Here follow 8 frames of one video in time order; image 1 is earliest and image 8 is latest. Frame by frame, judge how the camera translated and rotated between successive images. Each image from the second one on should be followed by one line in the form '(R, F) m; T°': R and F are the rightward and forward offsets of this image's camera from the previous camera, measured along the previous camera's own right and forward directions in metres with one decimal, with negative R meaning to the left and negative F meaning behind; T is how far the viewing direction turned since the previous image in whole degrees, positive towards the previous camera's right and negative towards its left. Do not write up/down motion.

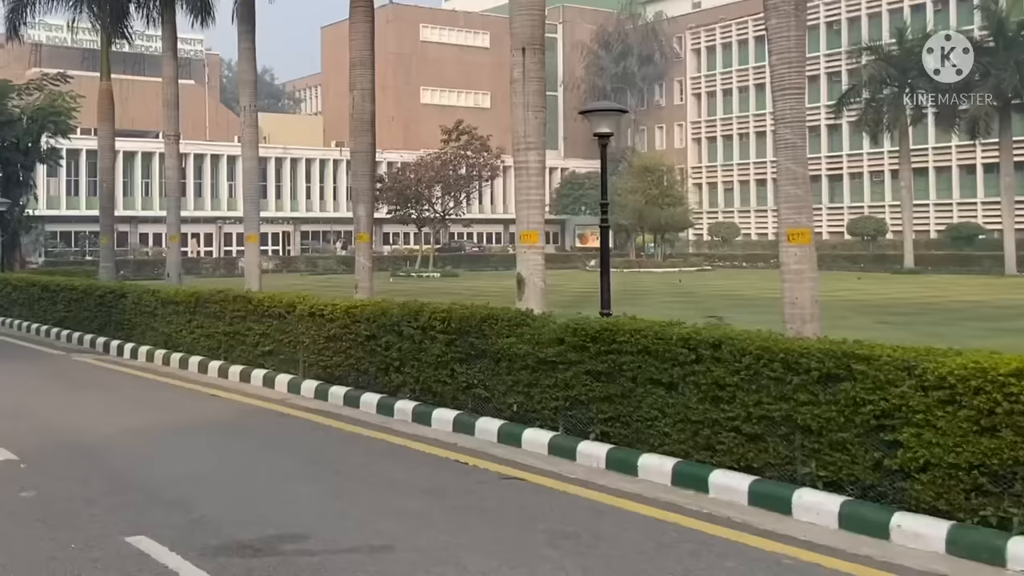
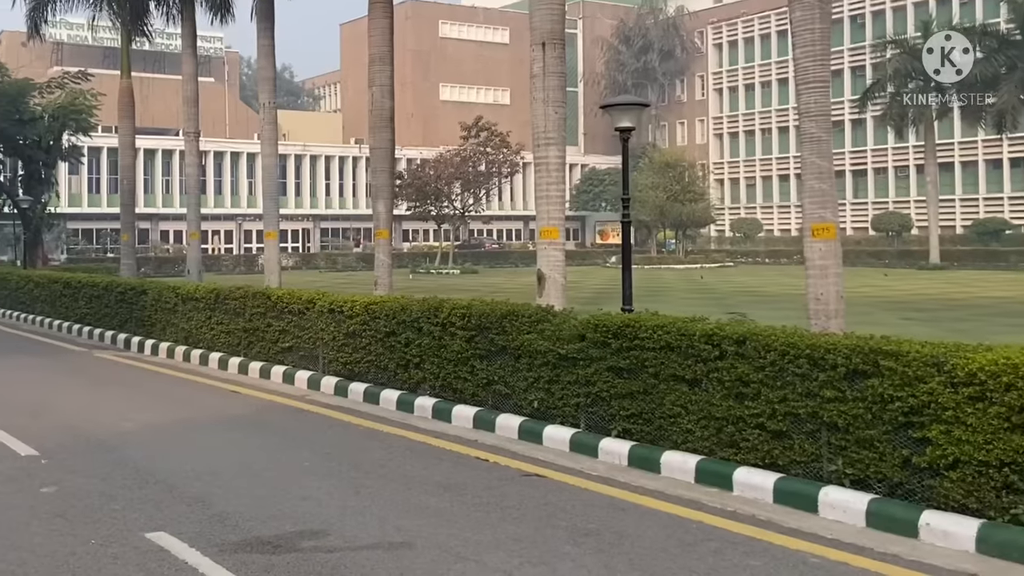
(0.0, +0.1) m; -1°
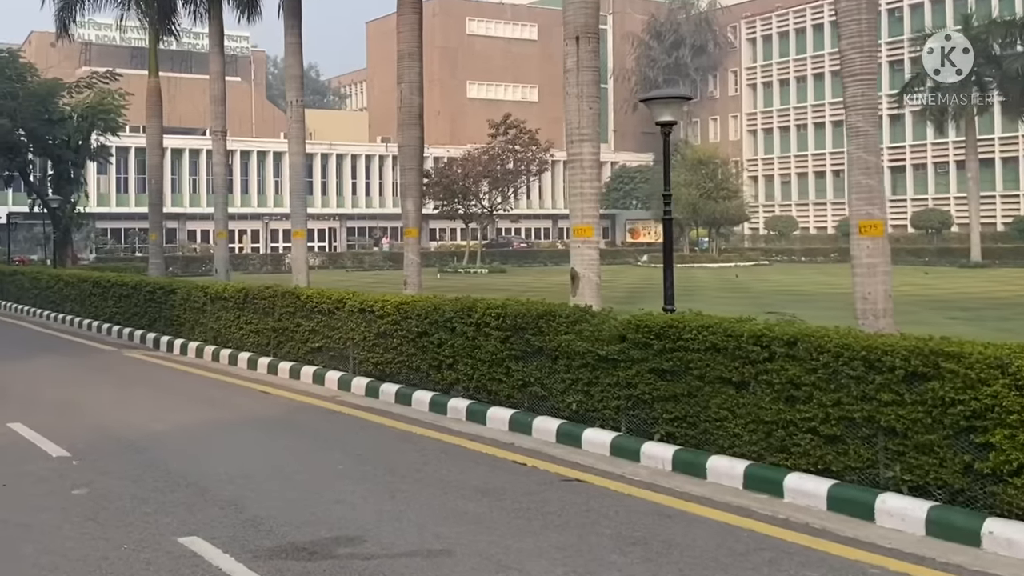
(-0.1, +0.2) m; -1°
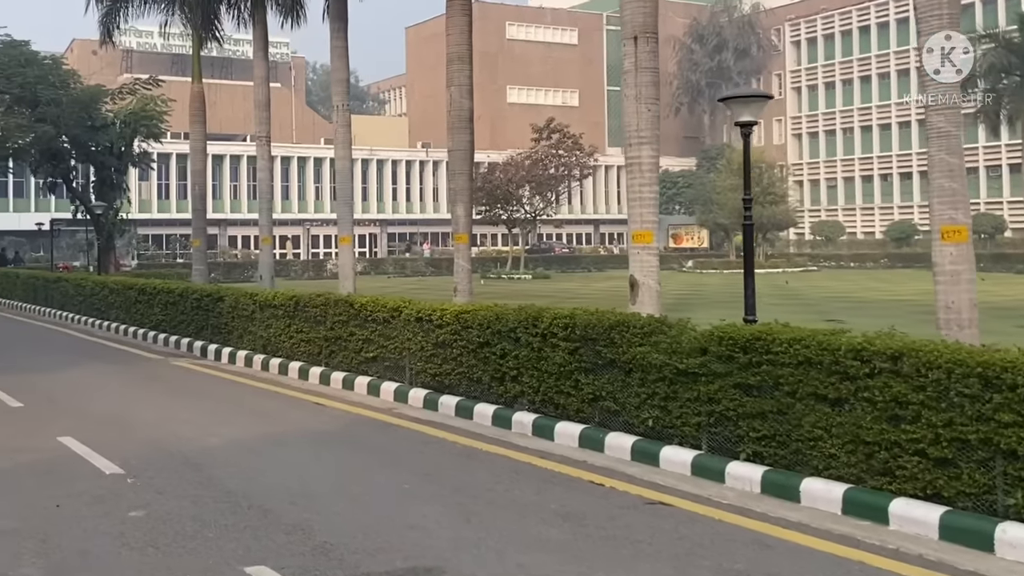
(-0.2, +0.4) m; -2°
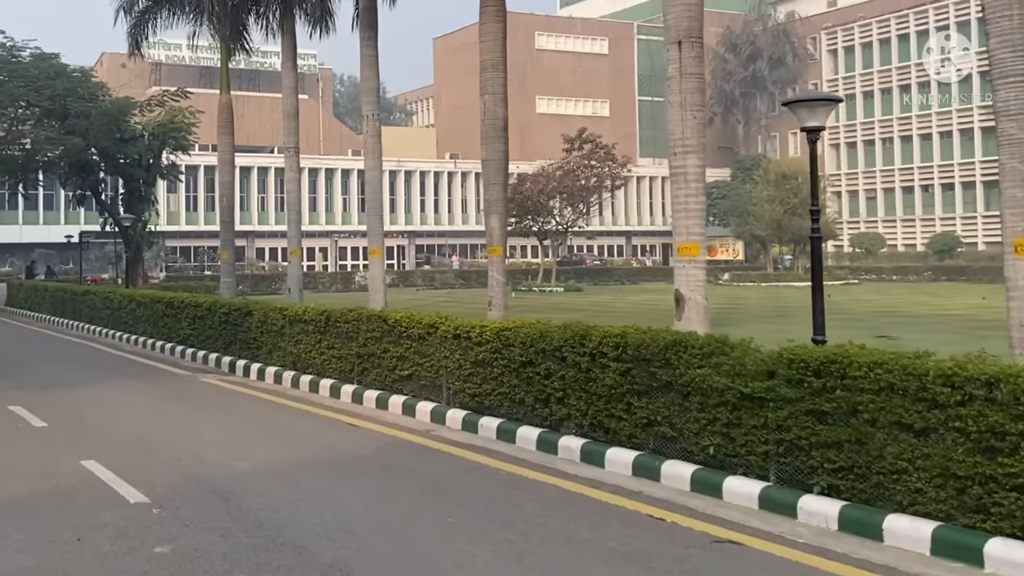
(-0.2, +0.5) m; -1°
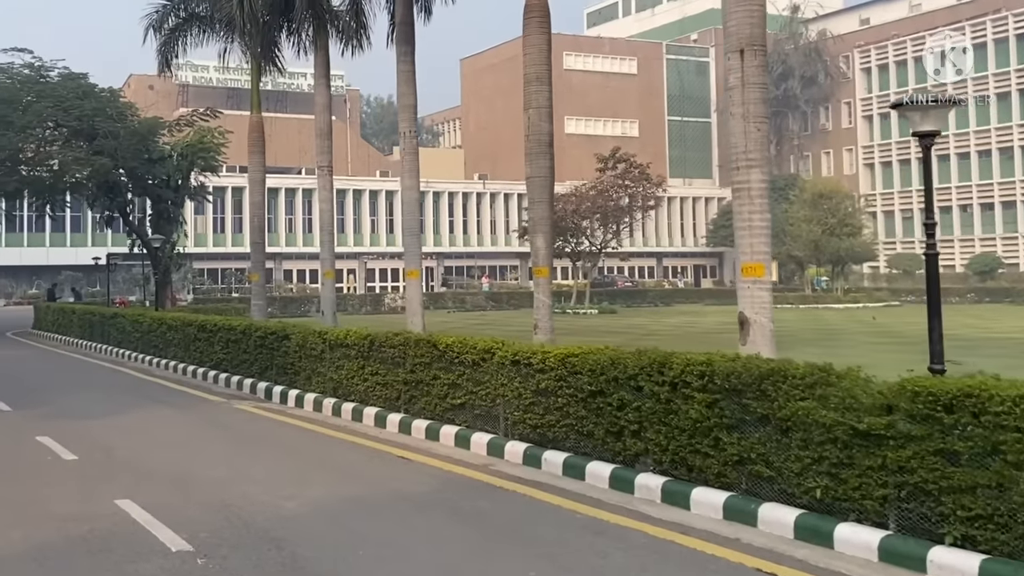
(-0.3, +0.7) m; -1°
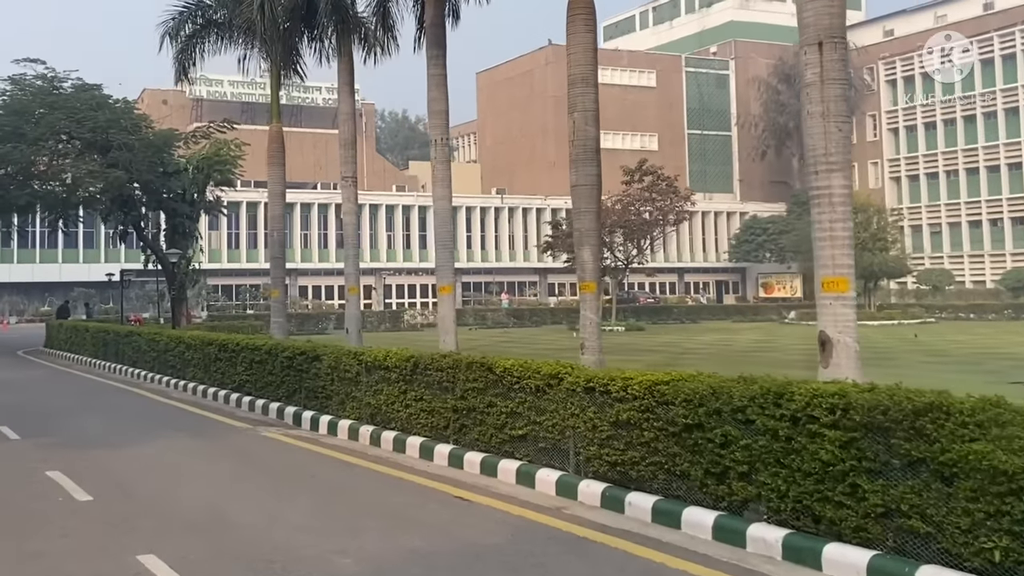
(-0.4, +1.1) m; -1°
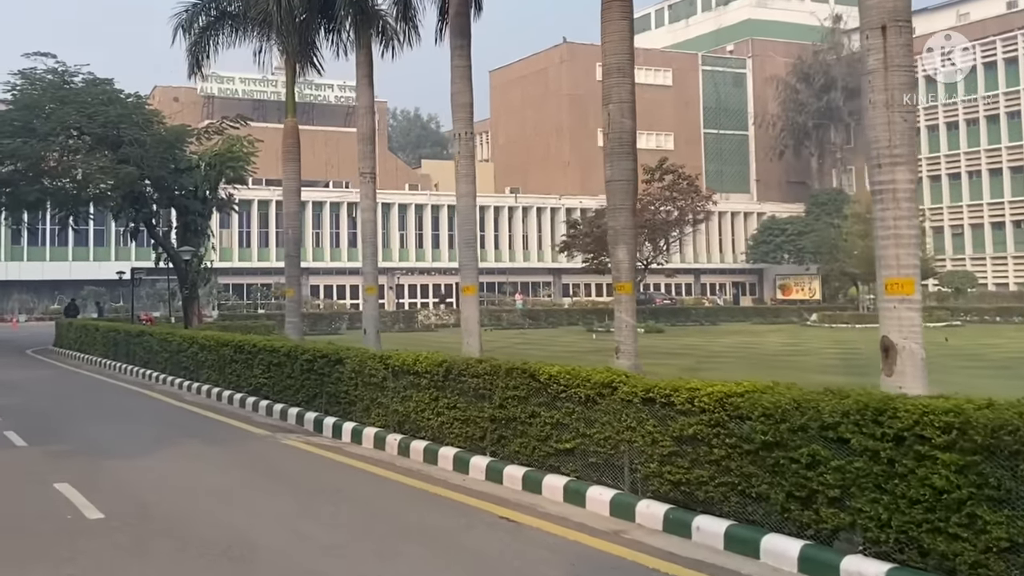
(-0.3, +0.7) m; 0°
